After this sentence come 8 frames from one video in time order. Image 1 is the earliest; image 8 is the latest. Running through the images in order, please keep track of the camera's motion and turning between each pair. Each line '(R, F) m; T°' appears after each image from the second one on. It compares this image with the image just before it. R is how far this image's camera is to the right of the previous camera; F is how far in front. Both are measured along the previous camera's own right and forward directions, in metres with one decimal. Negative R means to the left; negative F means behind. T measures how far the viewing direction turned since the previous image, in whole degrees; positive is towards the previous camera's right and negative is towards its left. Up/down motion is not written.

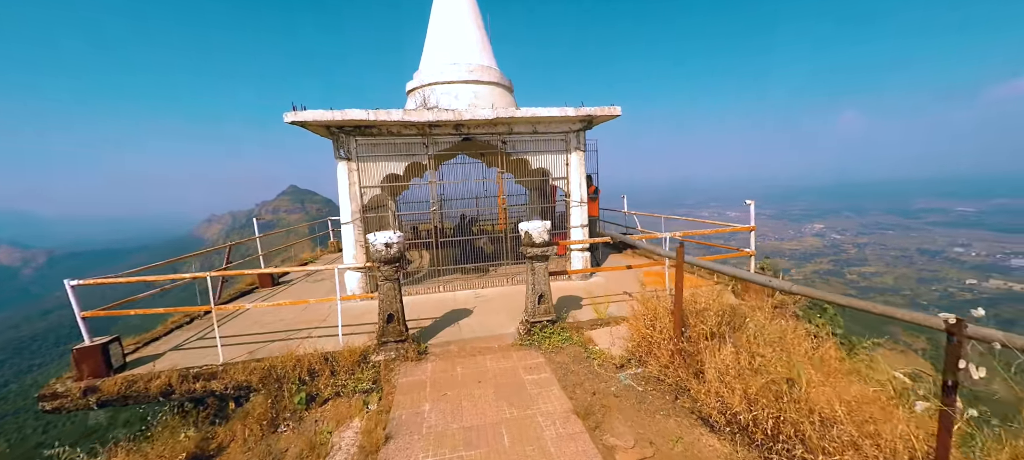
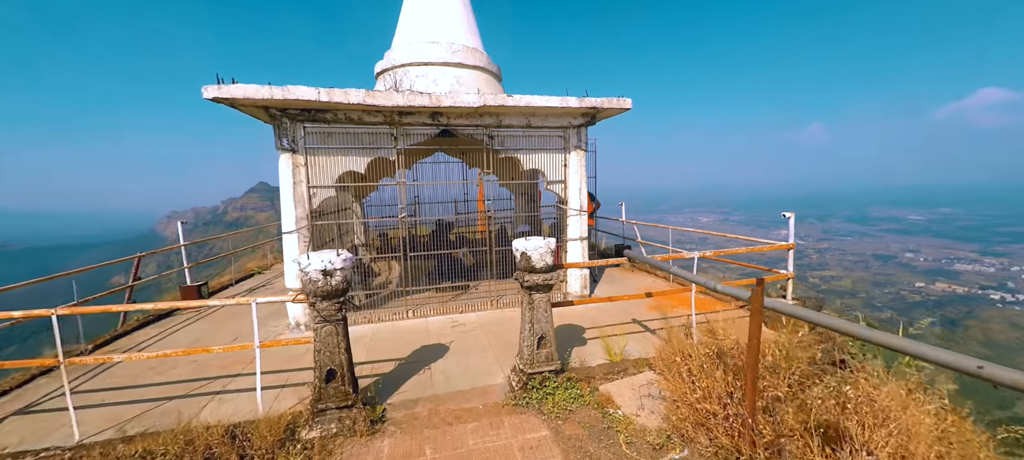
(-0.1, +1.4) m; +3°
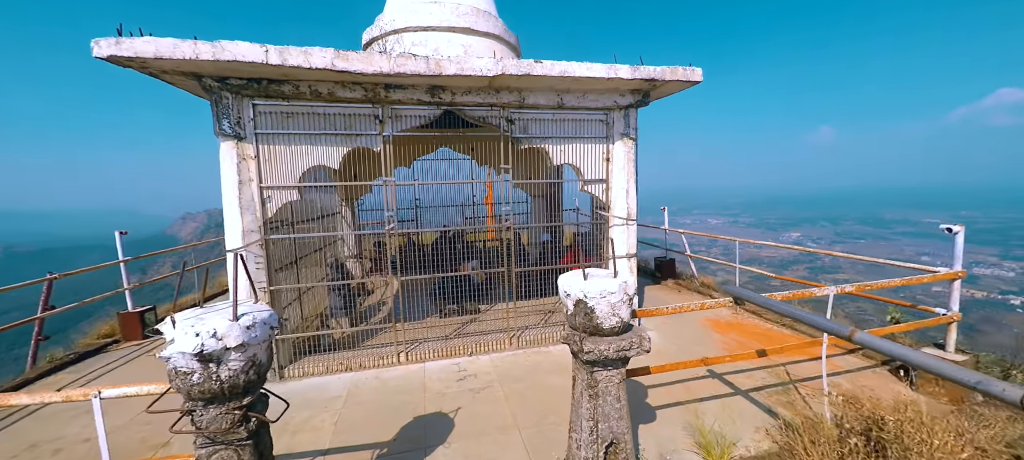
(-0.3, +1.7) m; -1°
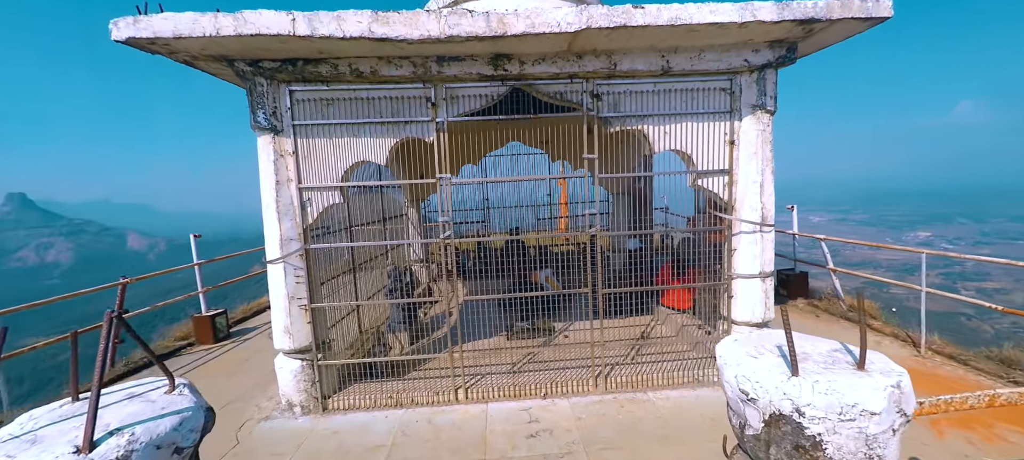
(-0.2, +1.1) m; -10°
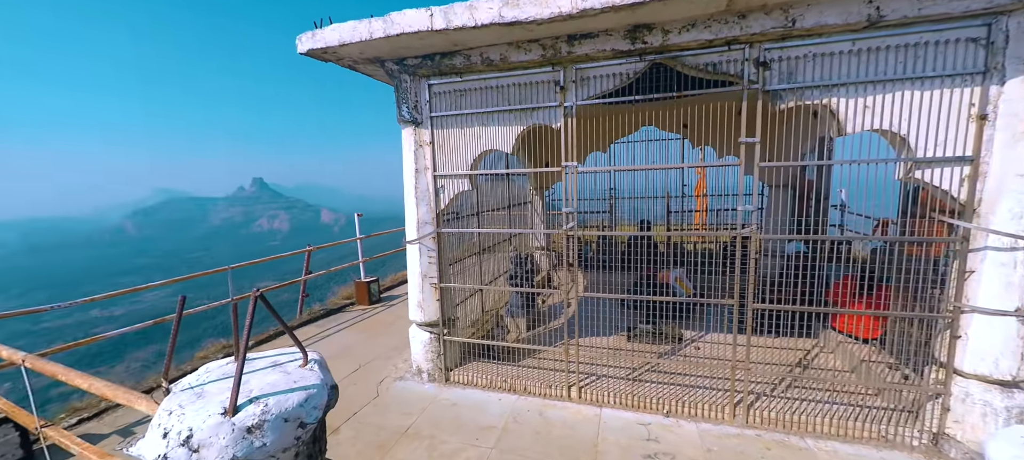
(0.0, +0.2) m; -18°
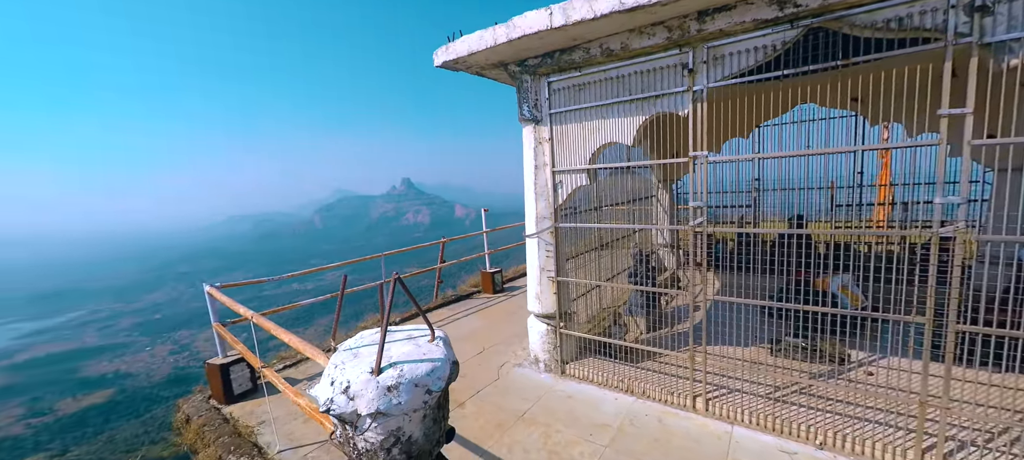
(+0.1, 0.0) m; -17°
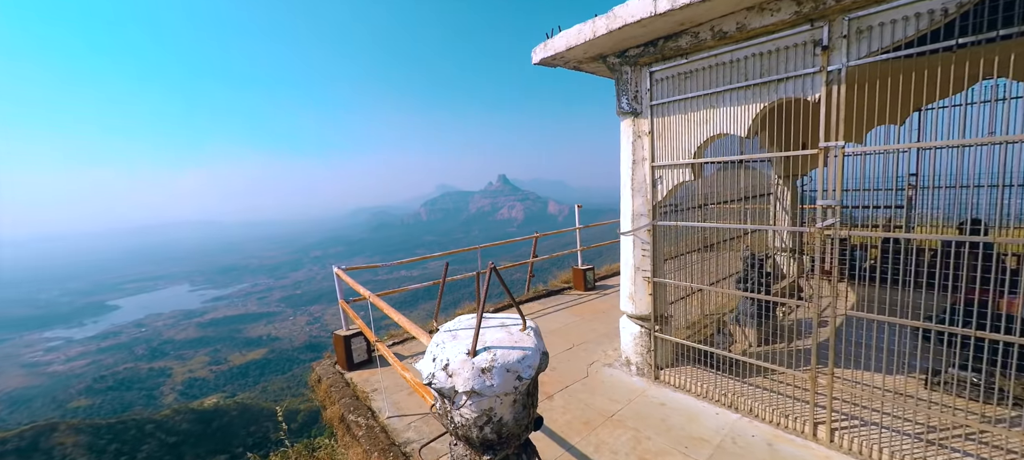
(0.0, 0.0) m; -13°
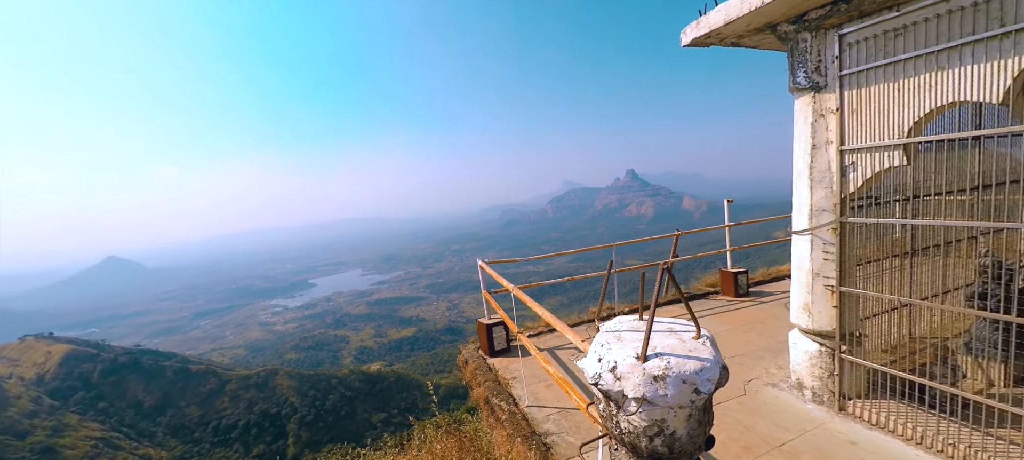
(-0.1, 0.0) m; -18°
